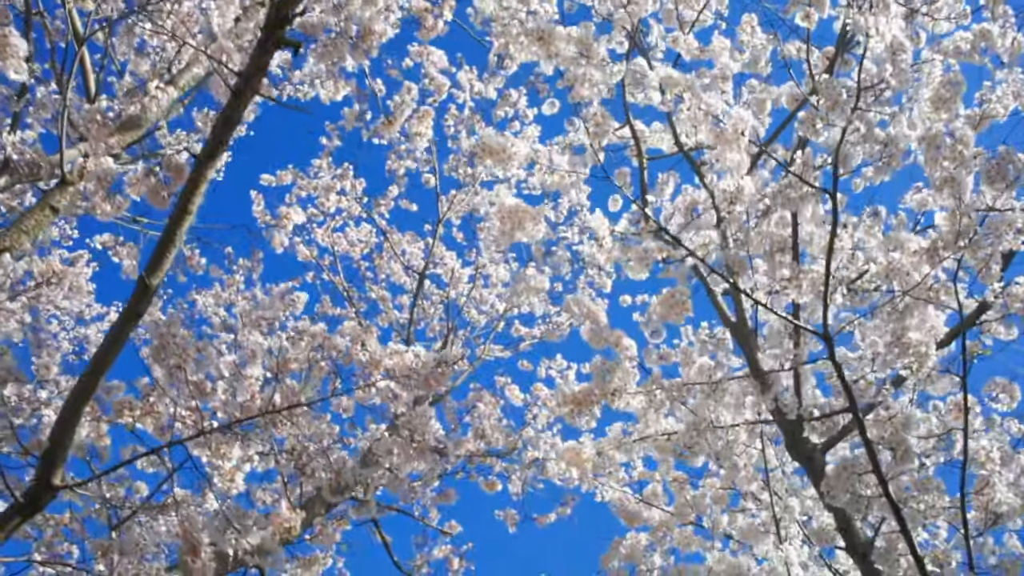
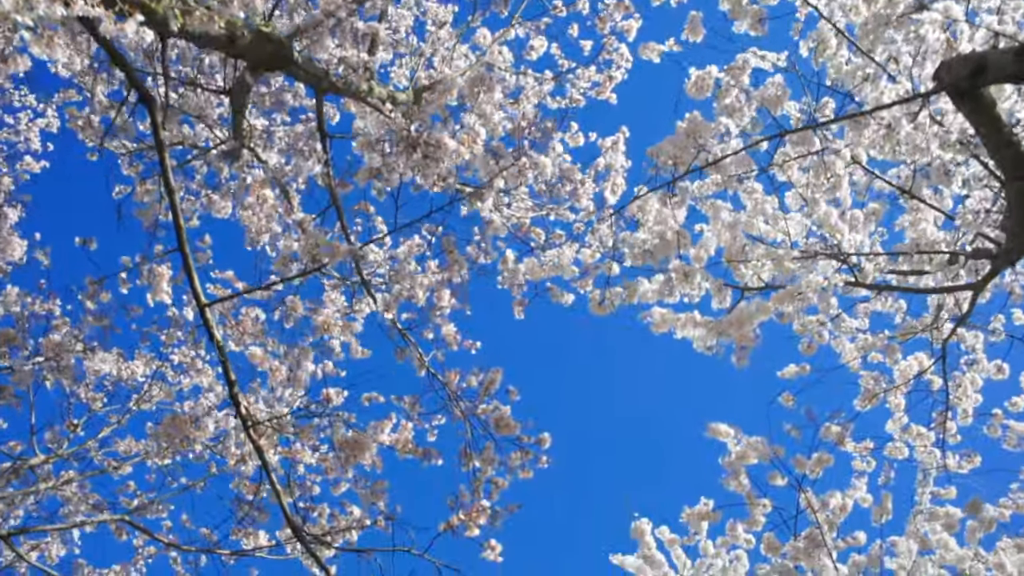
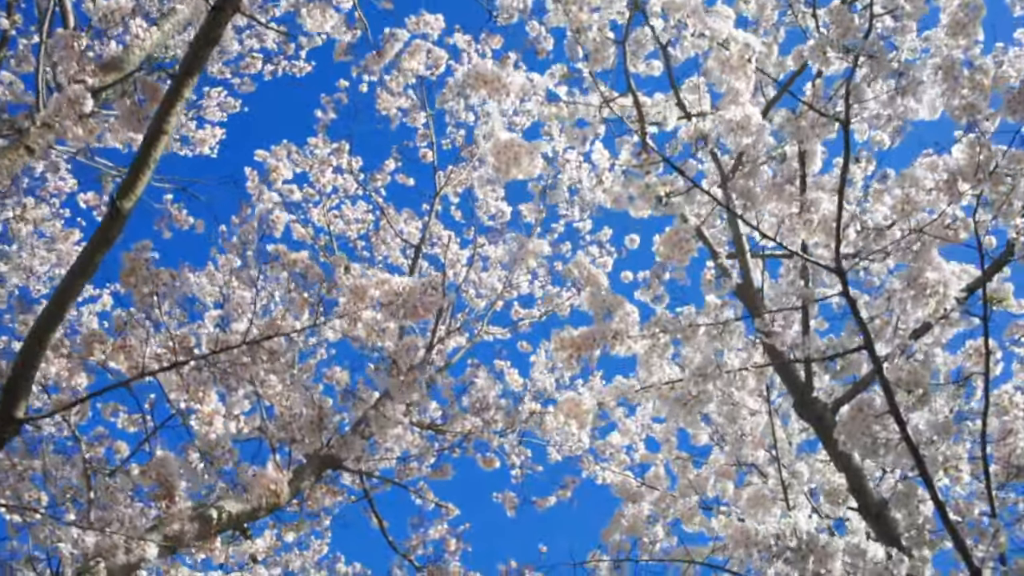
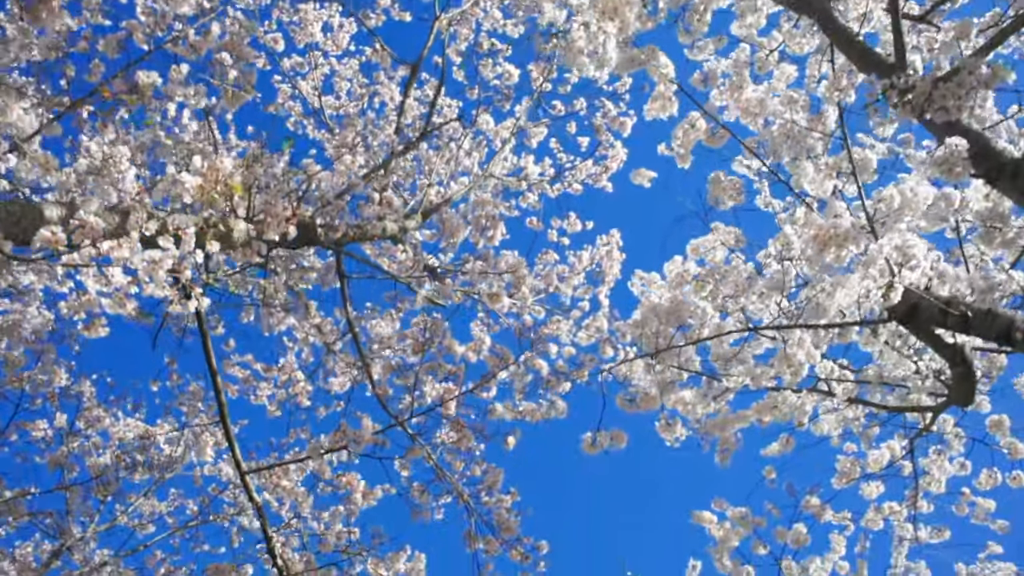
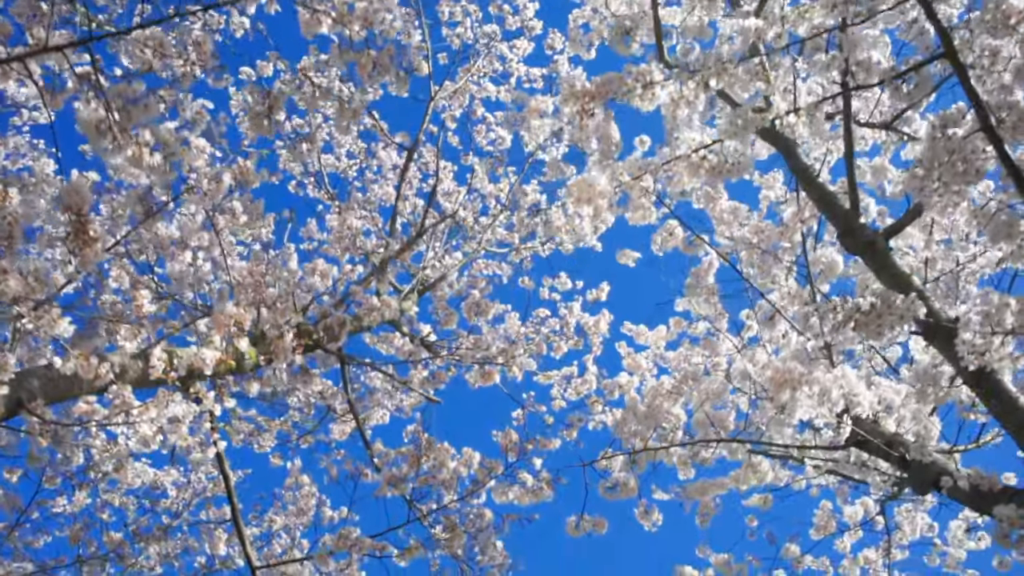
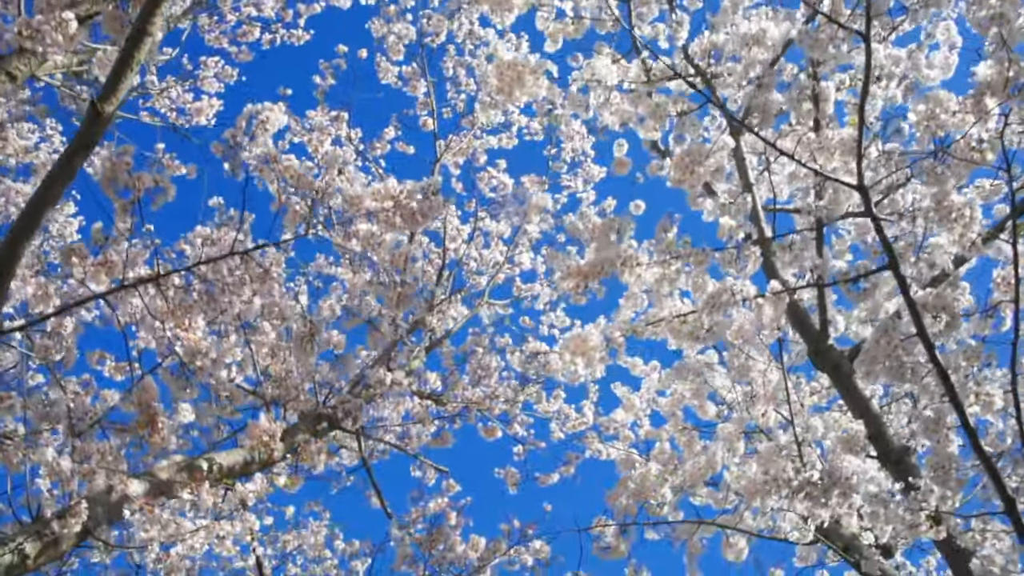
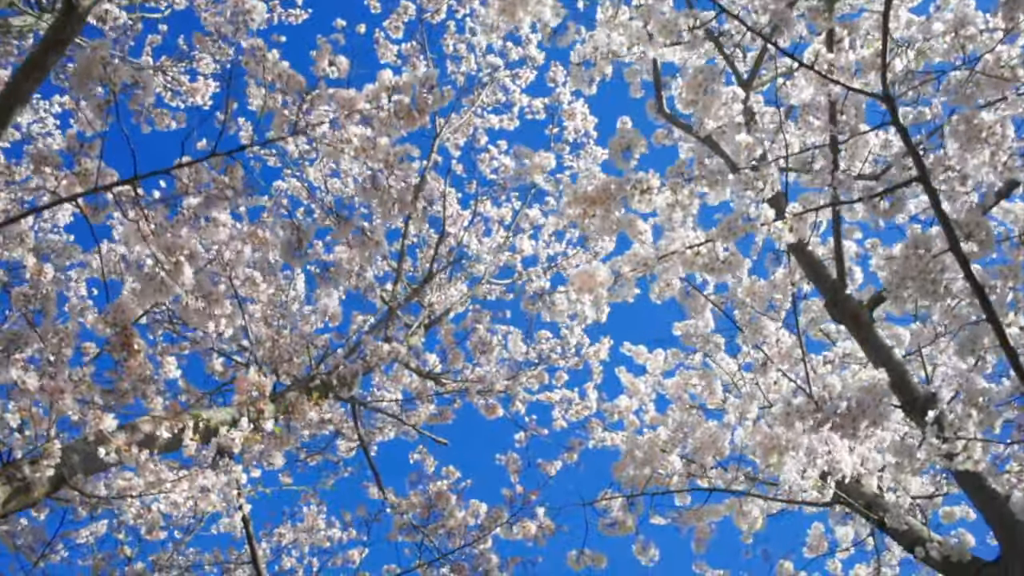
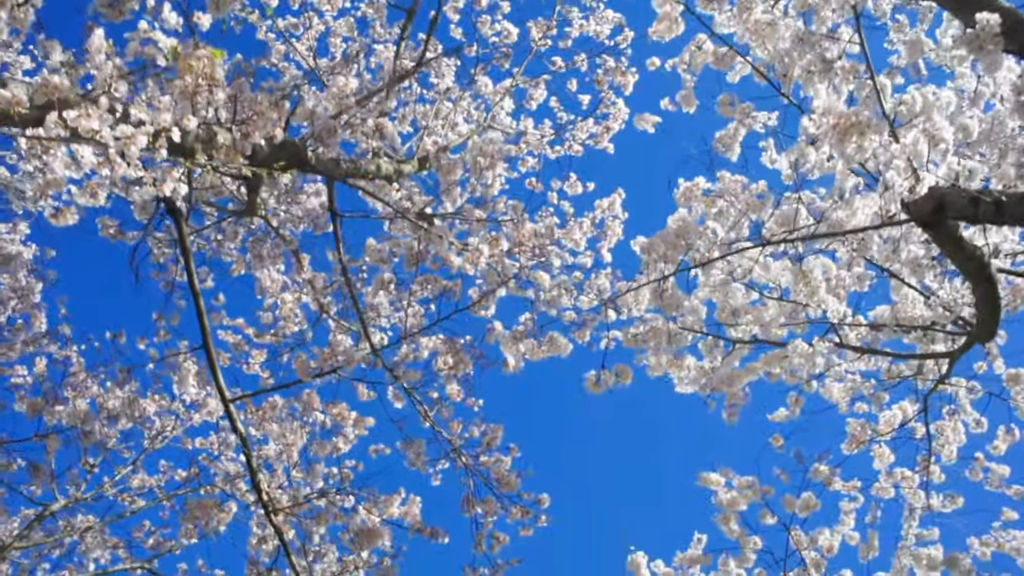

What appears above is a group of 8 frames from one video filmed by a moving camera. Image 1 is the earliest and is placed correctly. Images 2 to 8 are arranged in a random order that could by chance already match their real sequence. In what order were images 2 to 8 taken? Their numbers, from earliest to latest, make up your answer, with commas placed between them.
3, 6, 7, 5, 4, 8, 2
